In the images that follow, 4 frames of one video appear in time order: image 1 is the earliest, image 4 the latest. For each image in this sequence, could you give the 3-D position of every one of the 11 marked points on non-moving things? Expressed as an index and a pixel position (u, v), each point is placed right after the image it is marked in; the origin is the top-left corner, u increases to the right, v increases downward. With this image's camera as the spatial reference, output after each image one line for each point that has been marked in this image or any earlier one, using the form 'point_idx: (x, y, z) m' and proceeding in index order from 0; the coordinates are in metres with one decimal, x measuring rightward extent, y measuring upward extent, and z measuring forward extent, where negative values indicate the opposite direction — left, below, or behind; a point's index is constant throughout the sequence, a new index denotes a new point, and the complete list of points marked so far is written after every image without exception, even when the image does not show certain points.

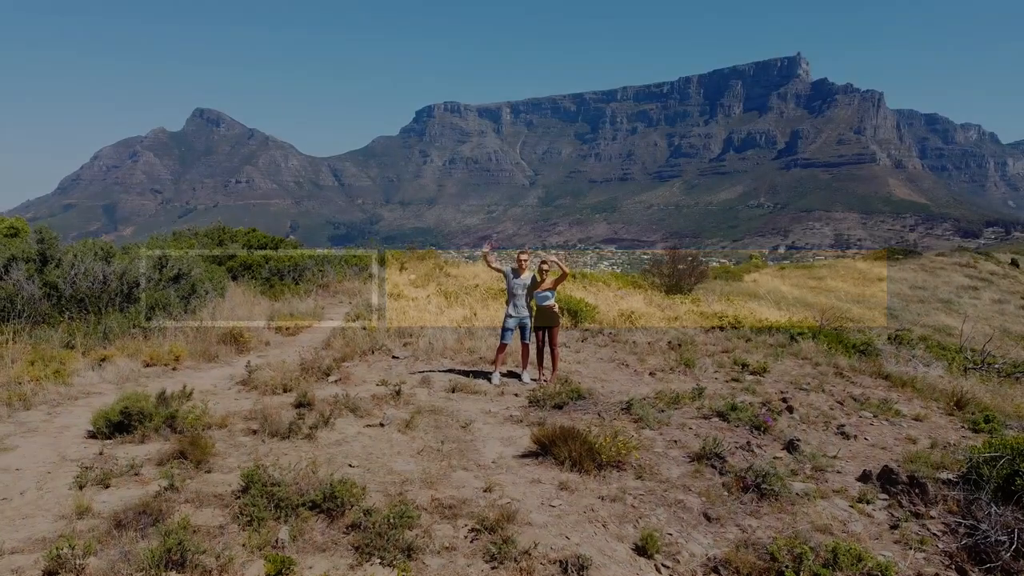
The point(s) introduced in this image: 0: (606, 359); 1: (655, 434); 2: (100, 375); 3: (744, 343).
0: (+1.4, -1.1, +8.0) m
1: (+1.5, -1.5, +5.4) m
2: (-5.1, -1.1, +6.6) m
3: (+4.1, -1.0, +9.5) m
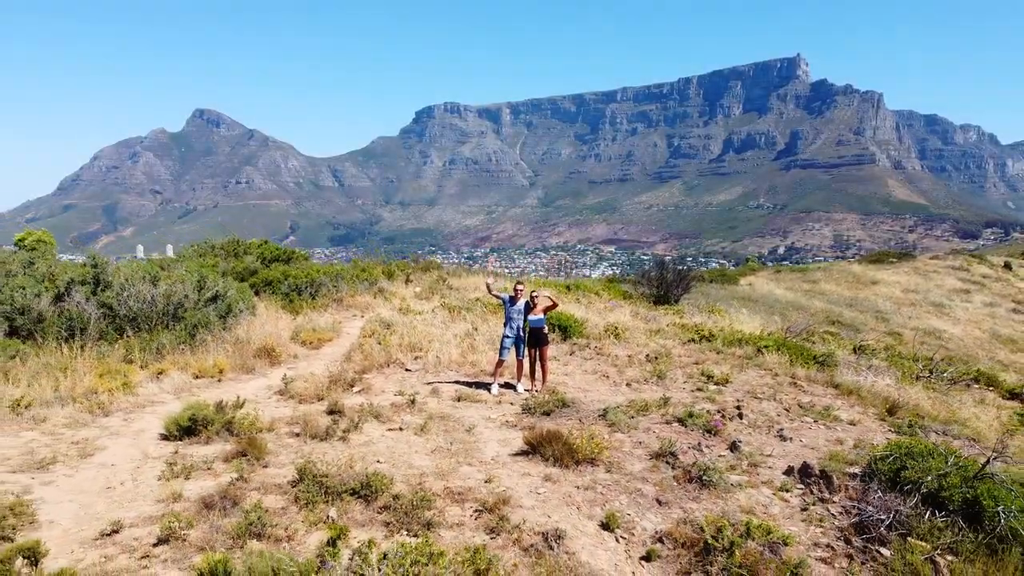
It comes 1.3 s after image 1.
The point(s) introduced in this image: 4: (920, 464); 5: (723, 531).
0: (+1.3, -1.4, +9.2) m
1: (+1.4, -1.8, +6.6) m
2: (-5.1, -1.4, +7.8) m
3: (+4.1, -1.3, +10.7) m
4: (+4.3, -1.9, +5.6) m
5: (+2.0, -2.2, +5.0) m
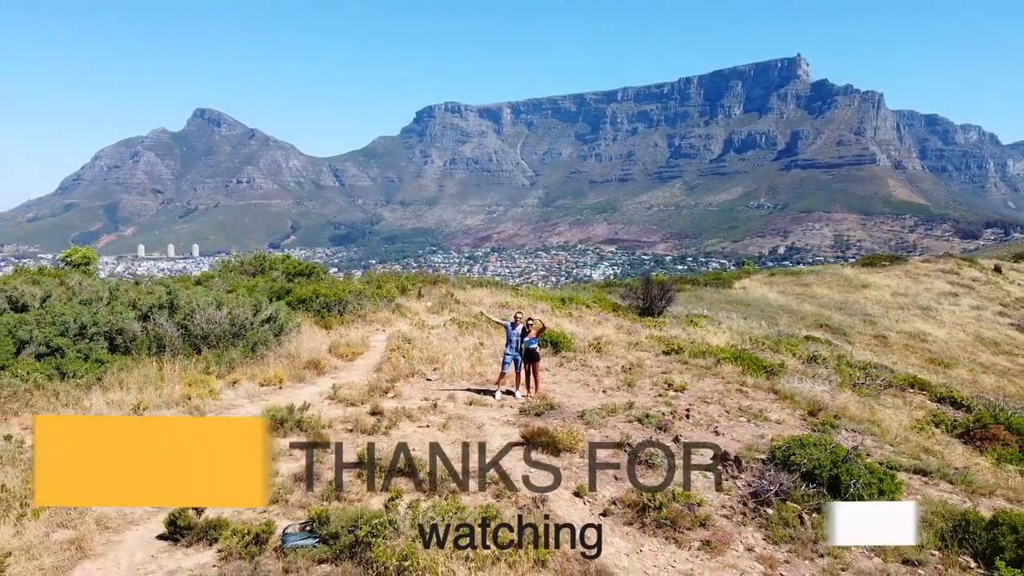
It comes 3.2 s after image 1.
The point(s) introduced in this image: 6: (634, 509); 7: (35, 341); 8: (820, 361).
0: (+1.3, -2.0, +11.3) m
1: (+1.4, -2.4, +8.8) m
2: (-5.1, -2.0, +9.9) m
3: (+4.1, -1.9, +12.8) m
4: (+4.3, -2.4, +7.8) m
5: (+2.0, -2.7, +7.1) m
6: (+1.6, -2.9, +6.9) m
7: (-9.1, -1.0, +10.2) m
8: (+9.1, -2.2, +15.8) m
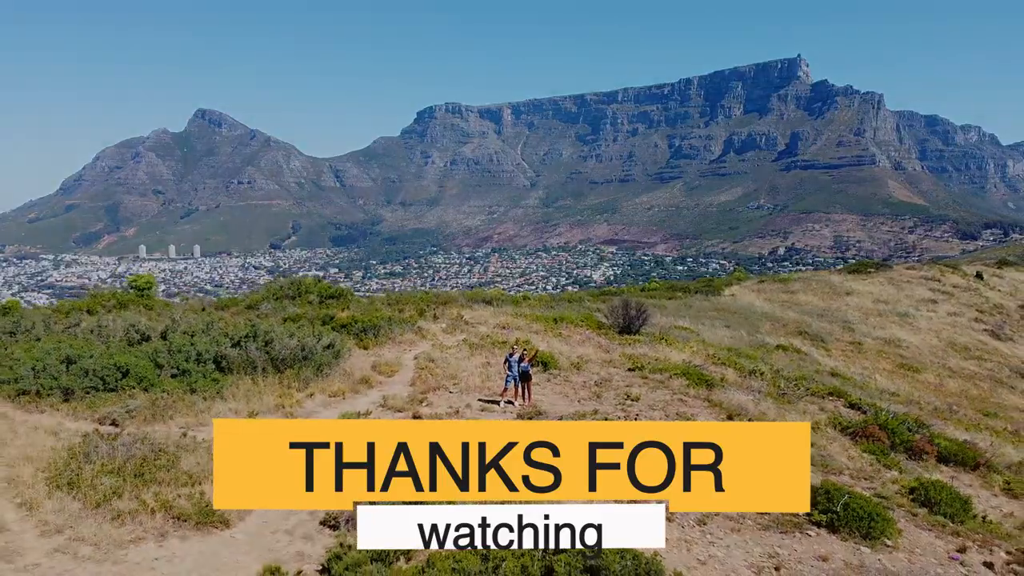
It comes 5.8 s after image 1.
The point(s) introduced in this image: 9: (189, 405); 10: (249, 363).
0: (+1.3, -3.0, +15.2) m
1: (+1.4, -3.4, +12.7) m
2: (-5.1, -3.0, +13.9) m
3: (+4.1, -2.9, +16.7) m
4: (+4.3, -3.4, +11.7) m
5: (+1.9, -3.8, +11.0) m
6: (+1.6, -3.9, +10.8) m
7: (-9.1, -2.0, +14.1) m
8: (+9.1, -3.2, +19.7) m
9: (-7.8, -2.8, +12.9) m
10: (-7.4, -2.1, +15.1) m
